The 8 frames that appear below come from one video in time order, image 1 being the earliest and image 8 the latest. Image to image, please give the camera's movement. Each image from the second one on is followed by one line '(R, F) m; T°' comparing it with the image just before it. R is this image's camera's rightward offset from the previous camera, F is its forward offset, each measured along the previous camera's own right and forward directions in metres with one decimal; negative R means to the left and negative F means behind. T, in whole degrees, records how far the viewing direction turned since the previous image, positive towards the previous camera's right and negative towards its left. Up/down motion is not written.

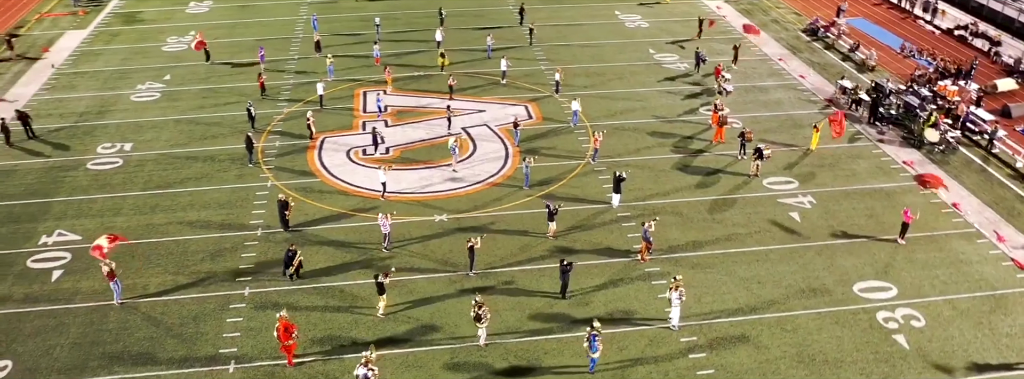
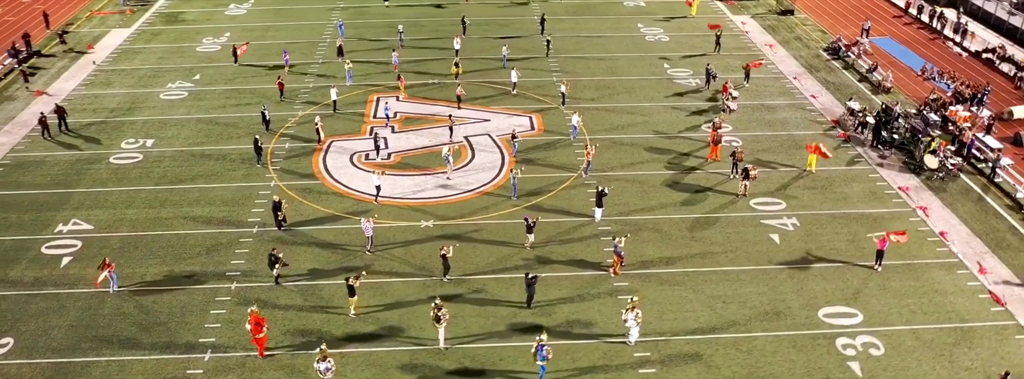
(+1.9, -0.6) m; -4°
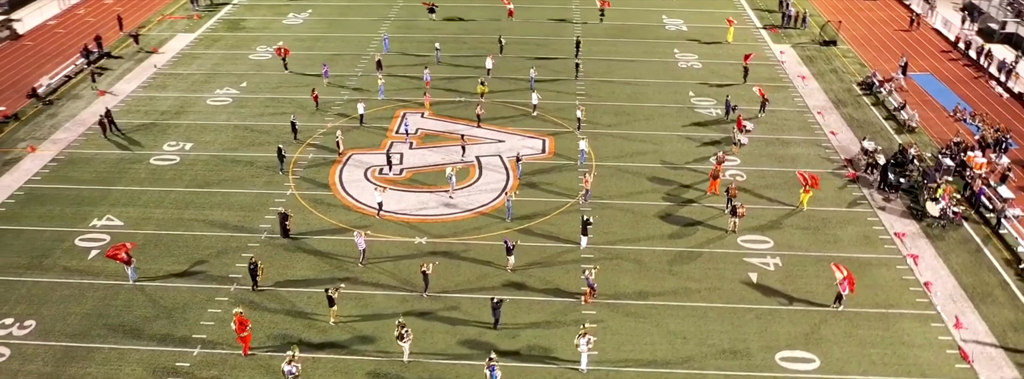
(+2.5, -0.9) m; -6°
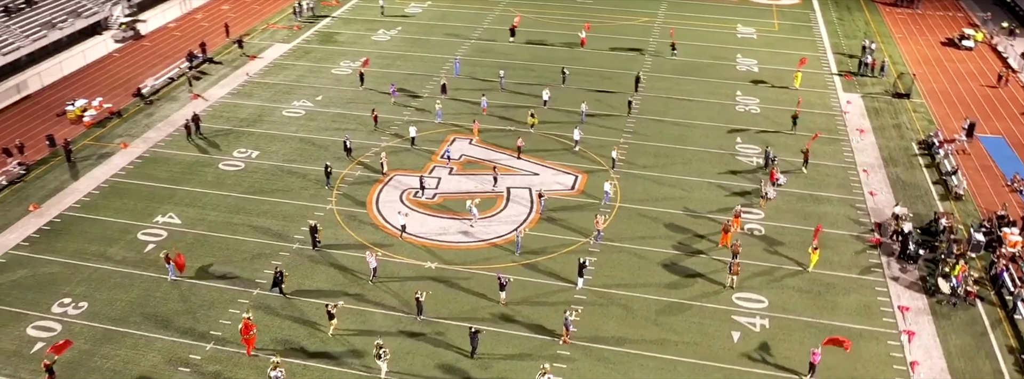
(+3.3, -1.1) m; -9°
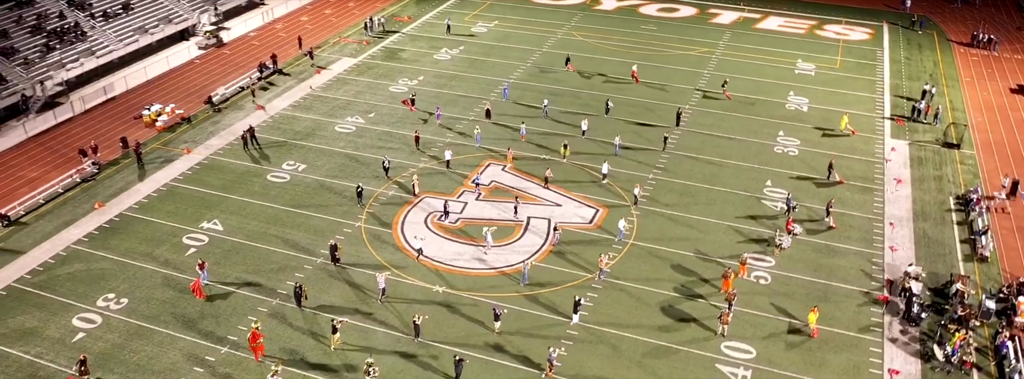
(+2.6, -1.0) m; -7°
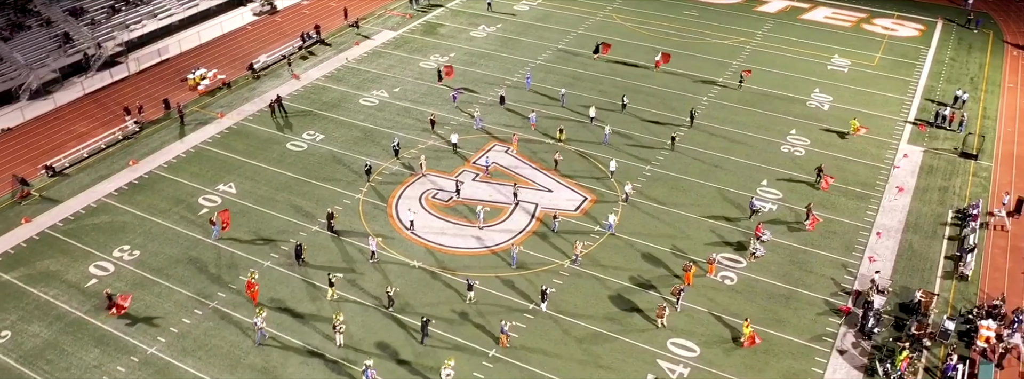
(+3.6, -1.0) m; -7°
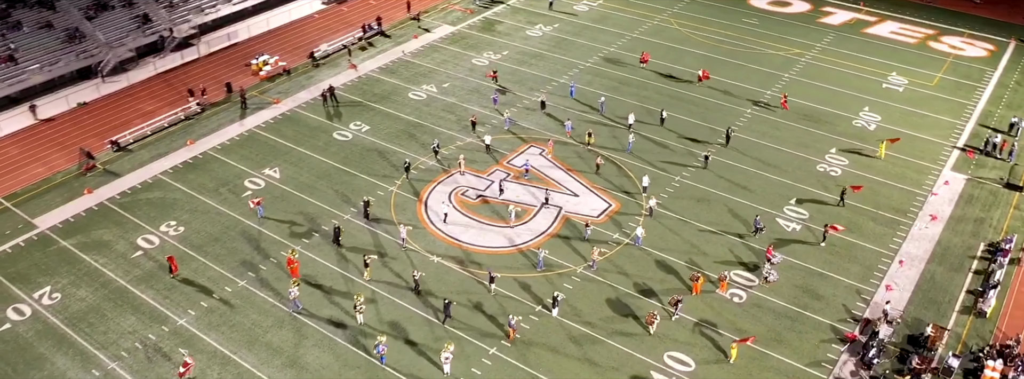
(+2.1, -0.7) m; -6°
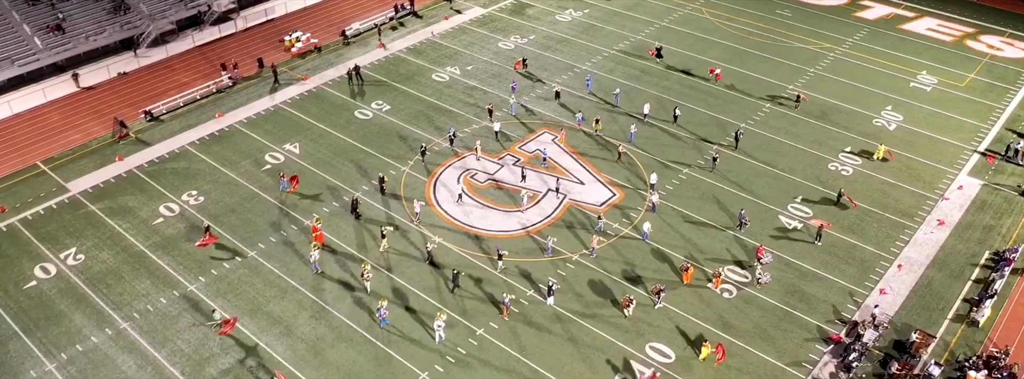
(+1.9, -0.6) m; -4°
